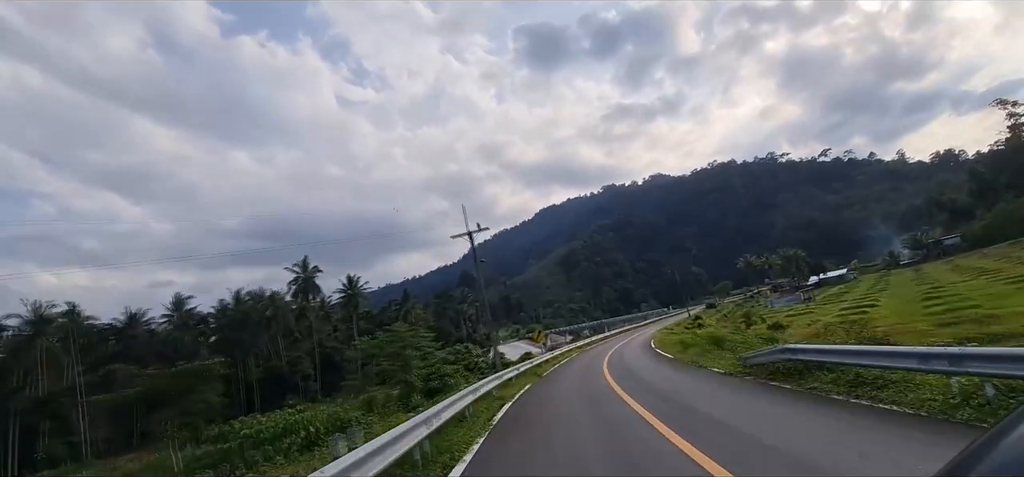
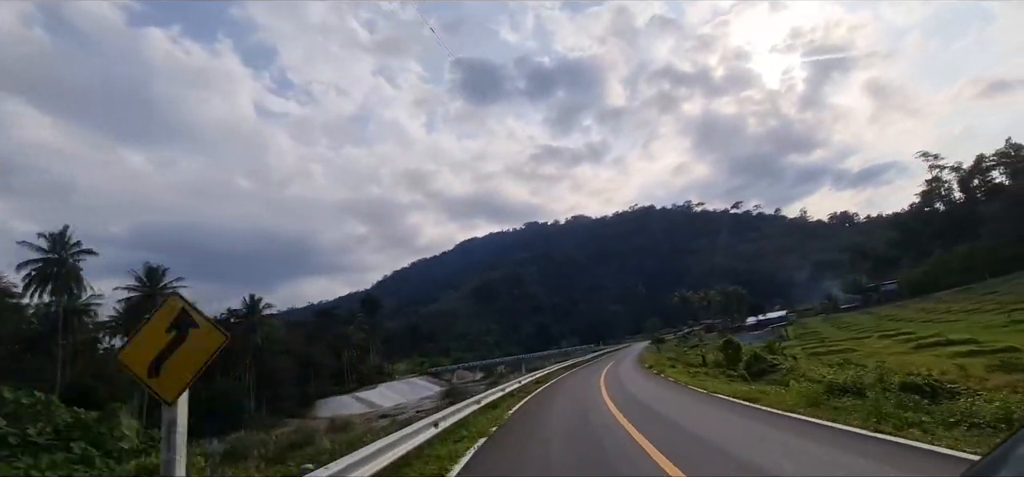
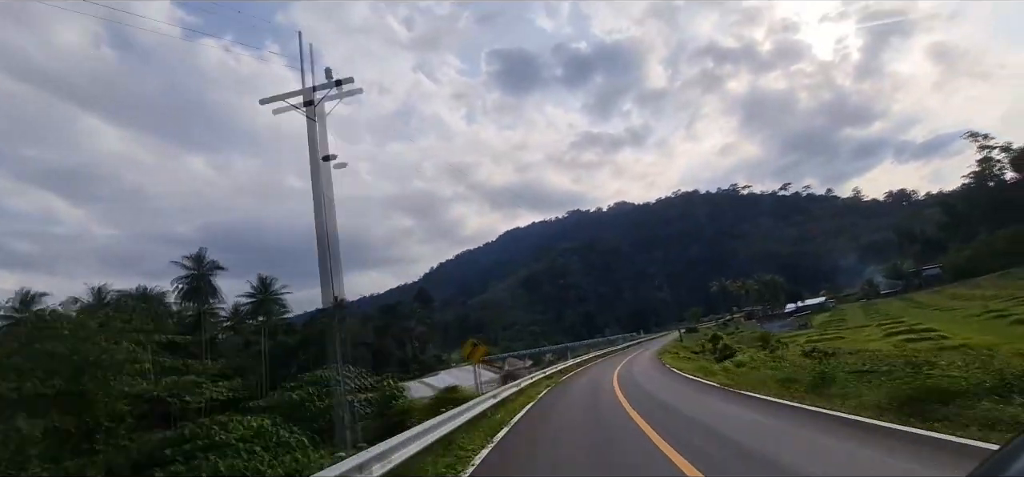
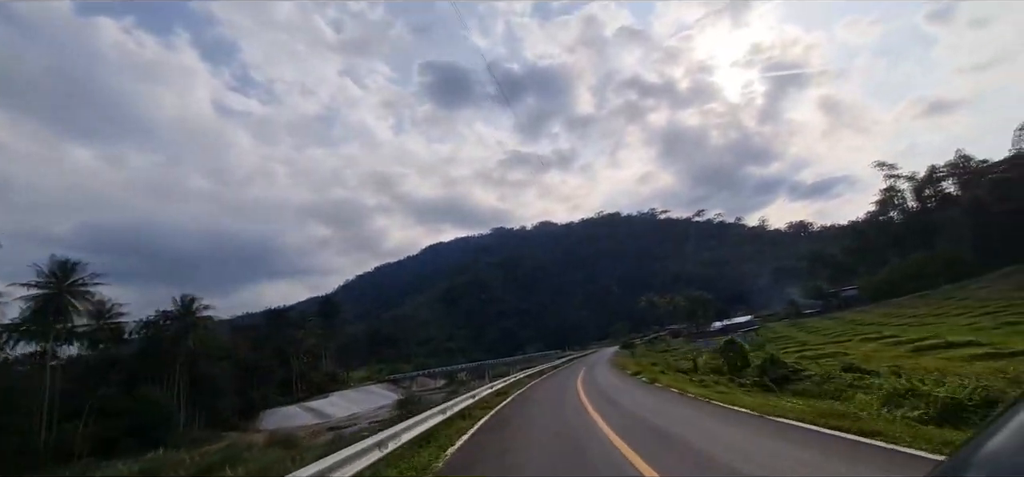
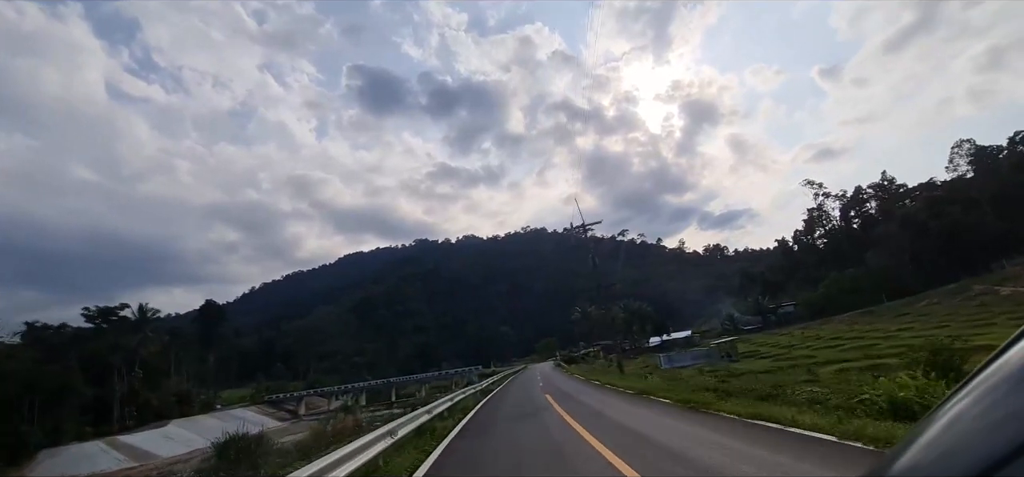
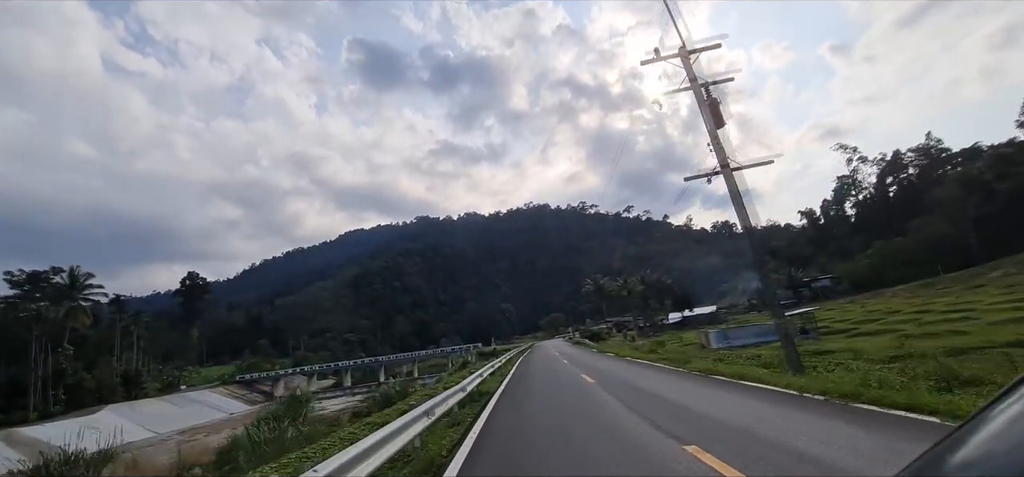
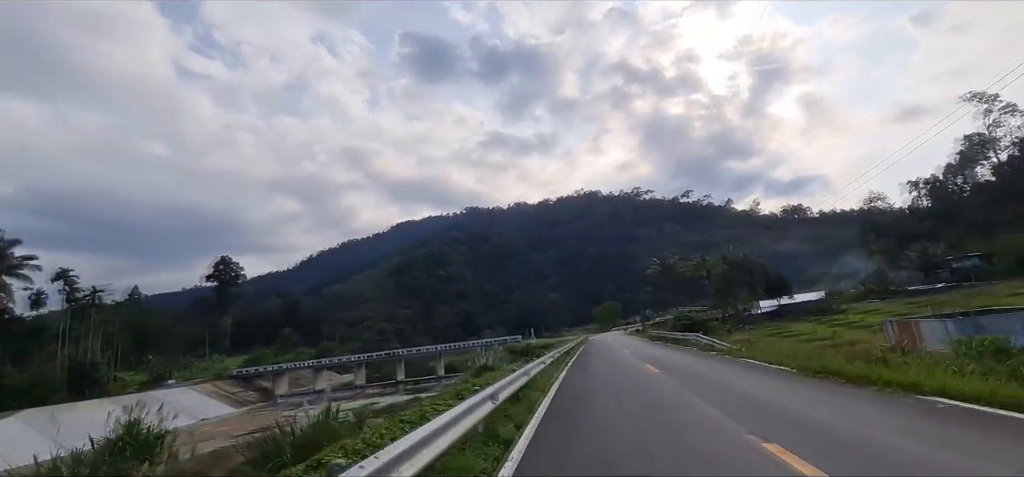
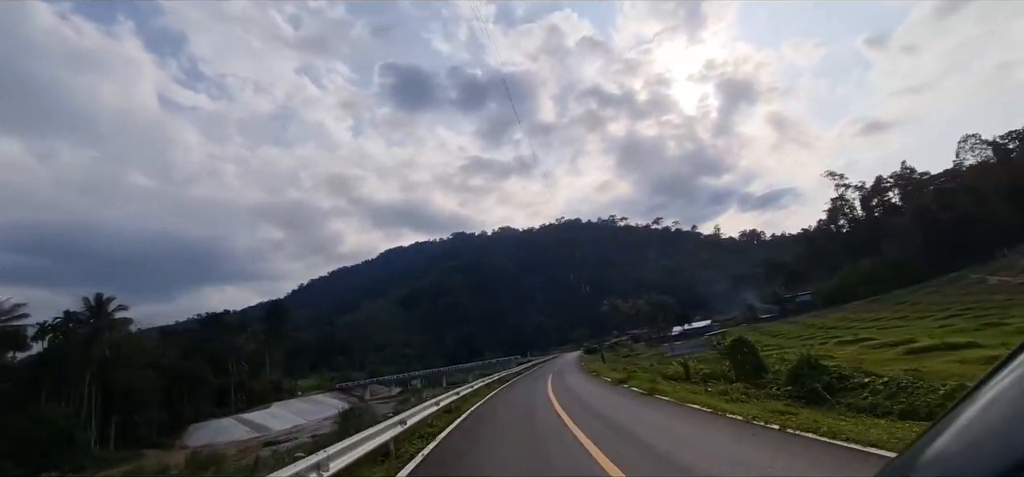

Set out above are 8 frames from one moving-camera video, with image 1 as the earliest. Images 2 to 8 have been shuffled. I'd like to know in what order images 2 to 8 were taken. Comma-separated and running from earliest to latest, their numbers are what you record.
3, 2, 4, 8, 5, 6, 7
